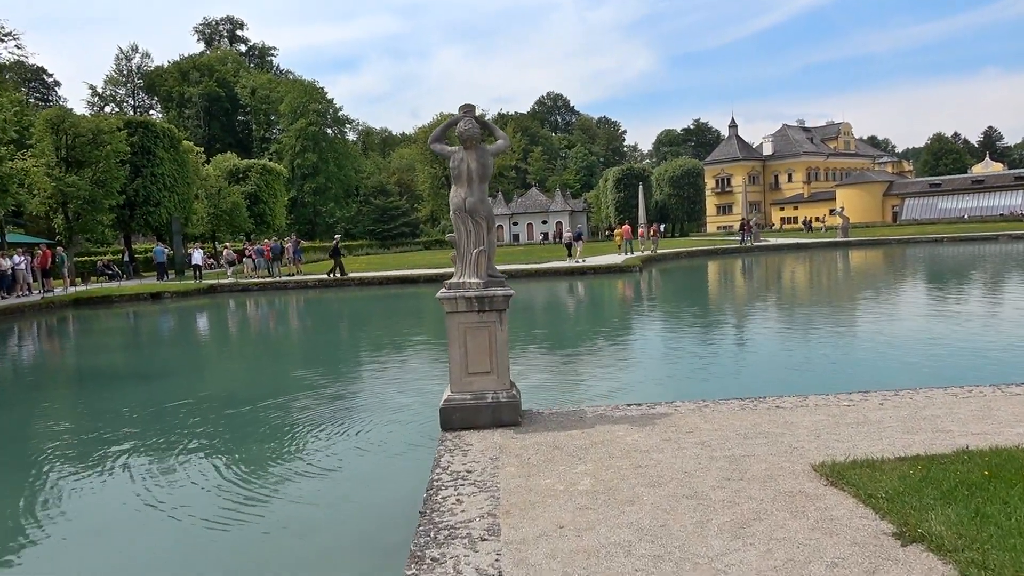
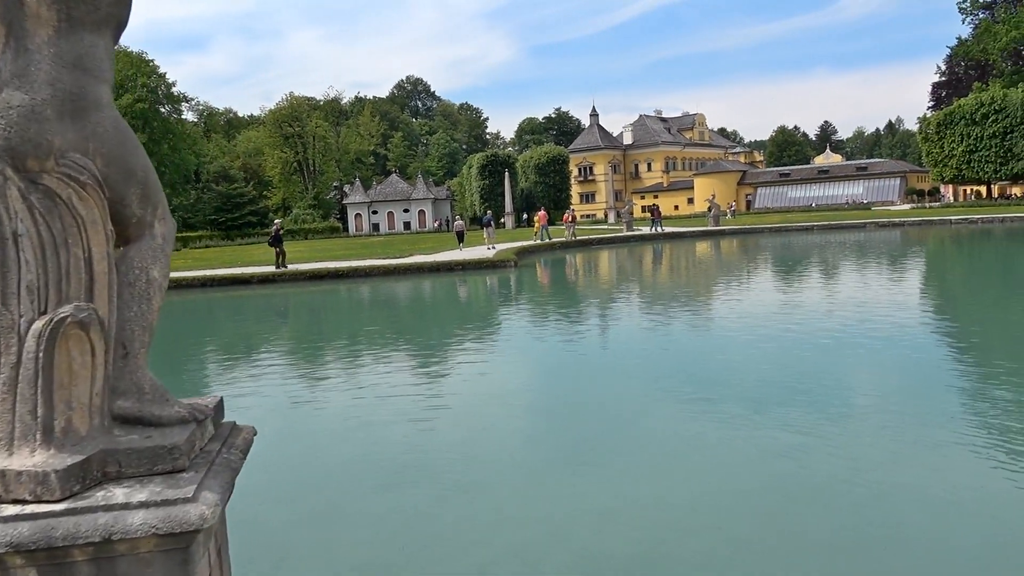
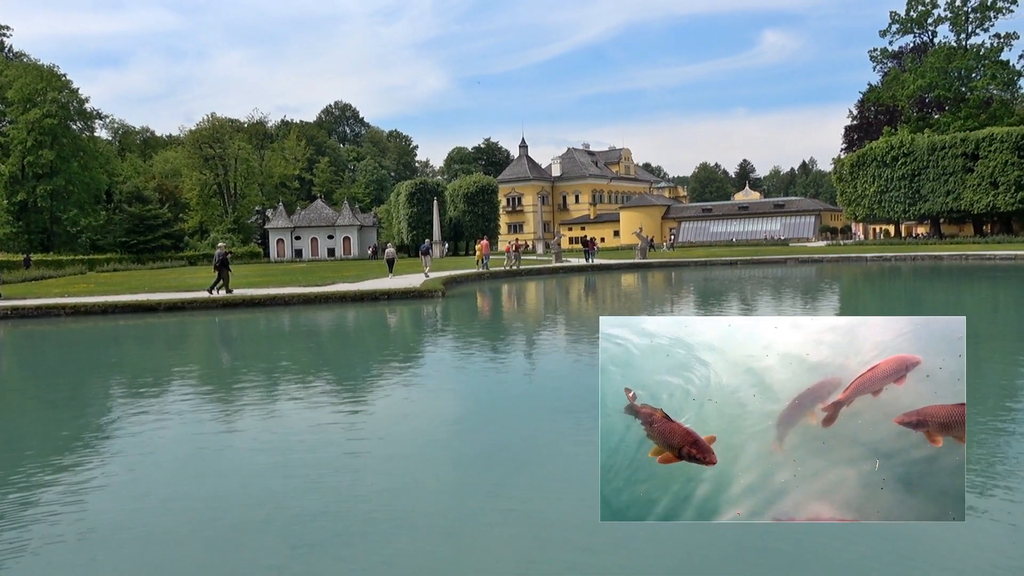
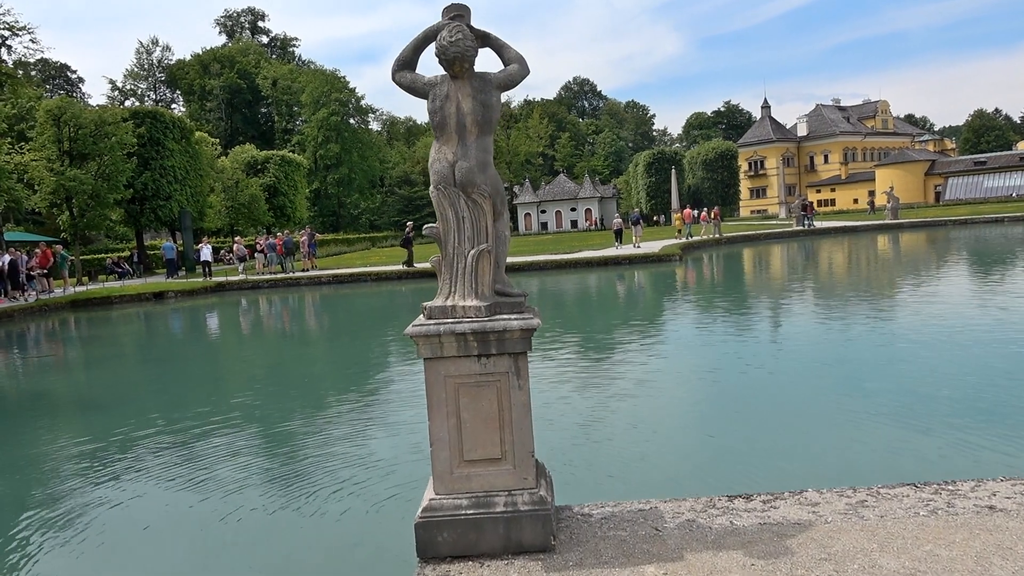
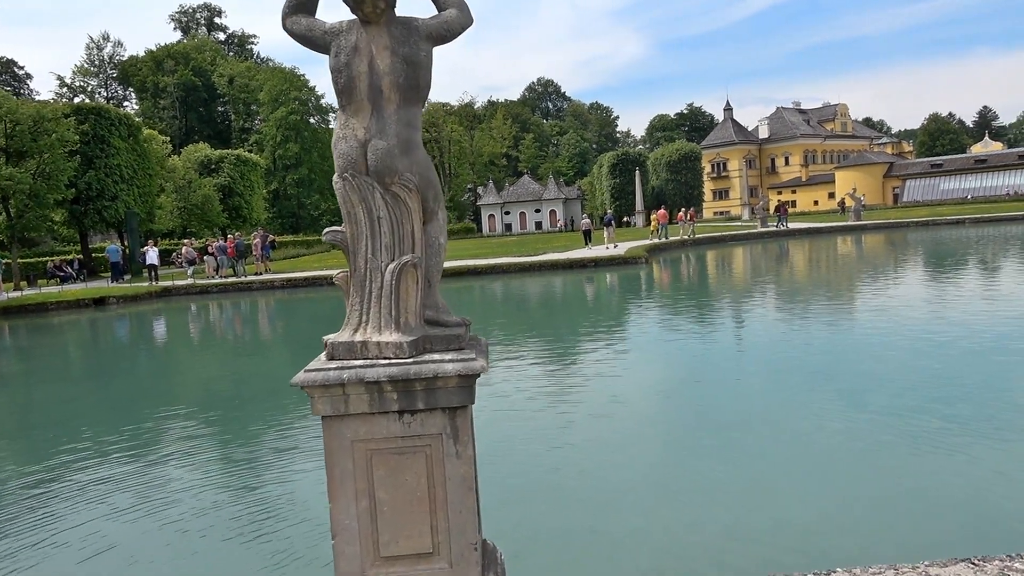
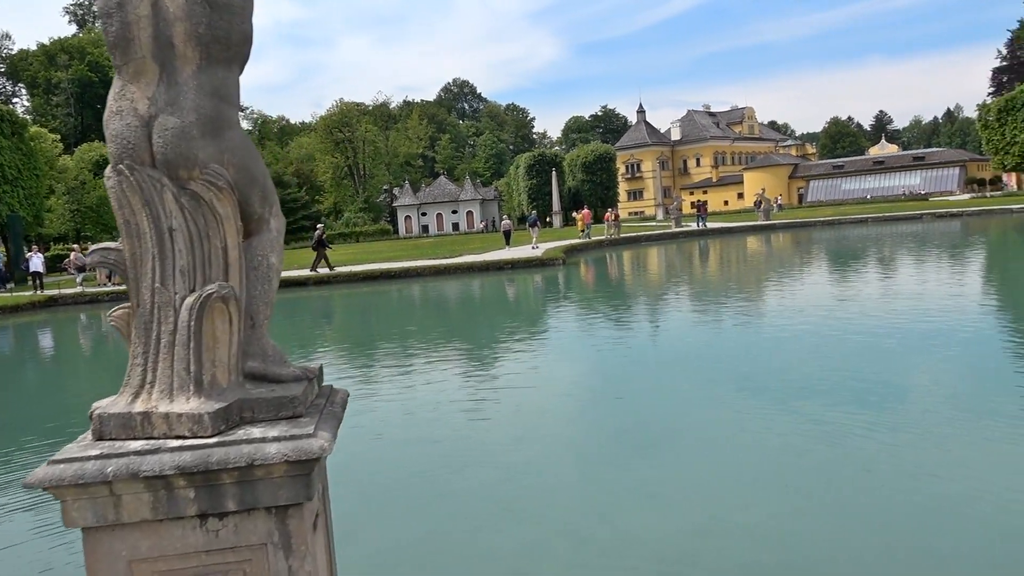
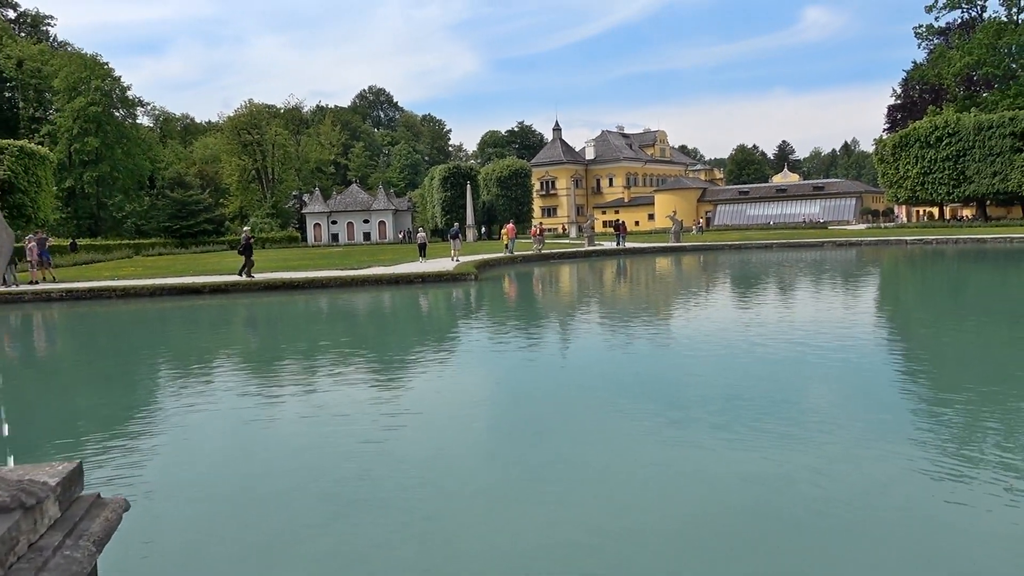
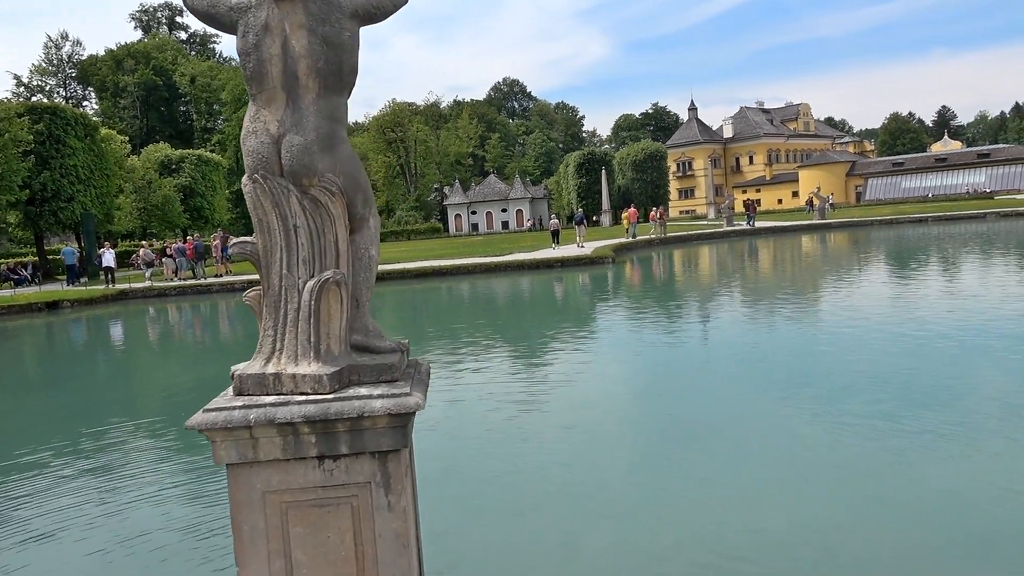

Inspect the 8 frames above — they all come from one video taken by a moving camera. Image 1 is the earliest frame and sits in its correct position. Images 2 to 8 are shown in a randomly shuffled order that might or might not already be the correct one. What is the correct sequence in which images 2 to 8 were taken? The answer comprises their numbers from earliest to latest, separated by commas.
4, 5, 8, 6, 2, 7, 3
